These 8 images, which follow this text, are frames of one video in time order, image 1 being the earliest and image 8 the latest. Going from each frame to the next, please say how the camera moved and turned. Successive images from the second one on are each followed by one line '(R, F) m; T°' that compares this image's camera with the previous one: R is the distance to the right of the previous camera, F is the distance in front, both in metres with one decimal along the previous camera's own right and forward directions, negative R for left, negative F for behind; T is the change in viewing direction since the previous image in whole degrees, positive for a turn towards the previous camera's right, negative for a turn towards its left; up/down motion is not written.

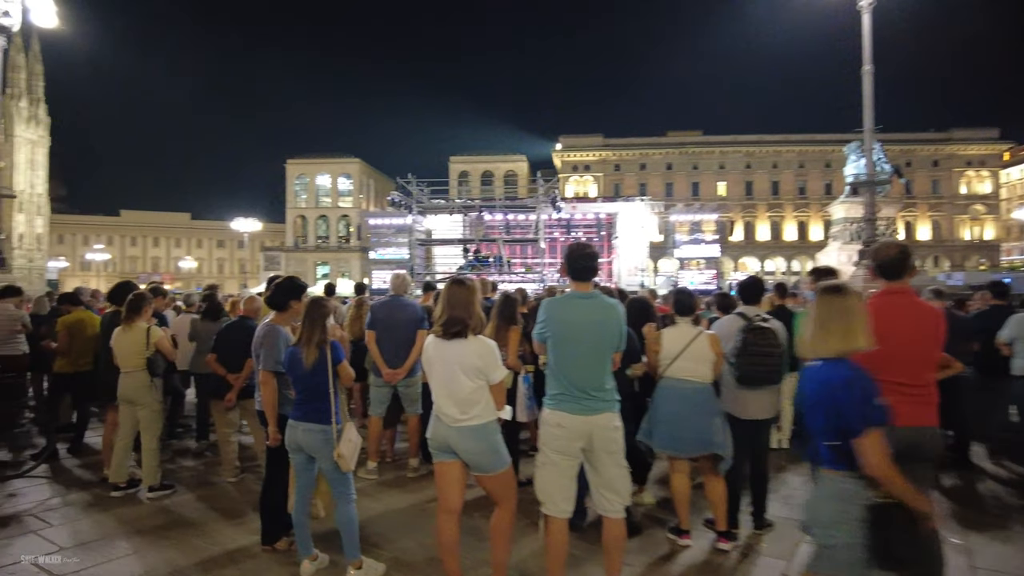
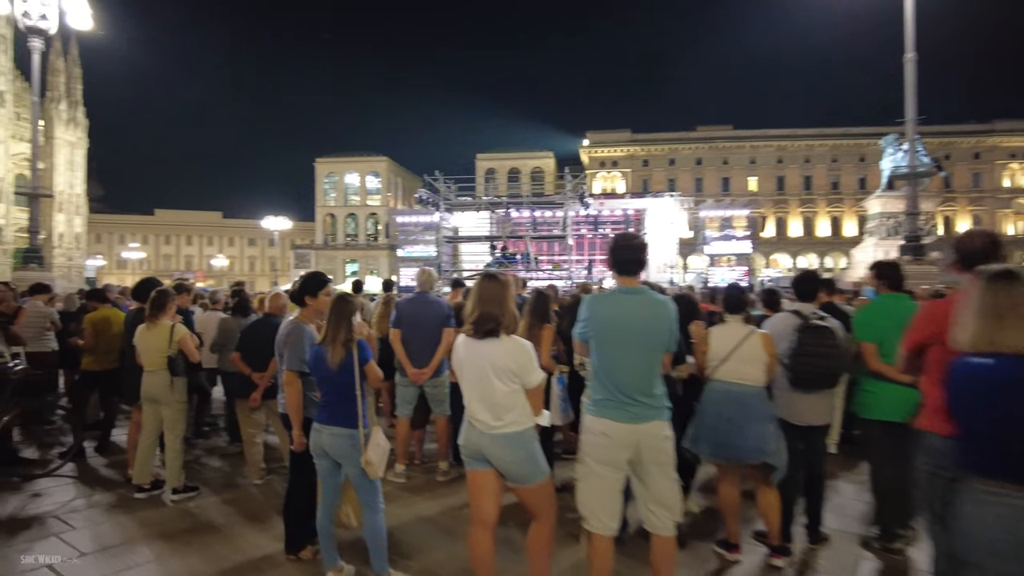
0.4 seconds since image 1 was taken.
(-0.1, +0.3) m; -3°
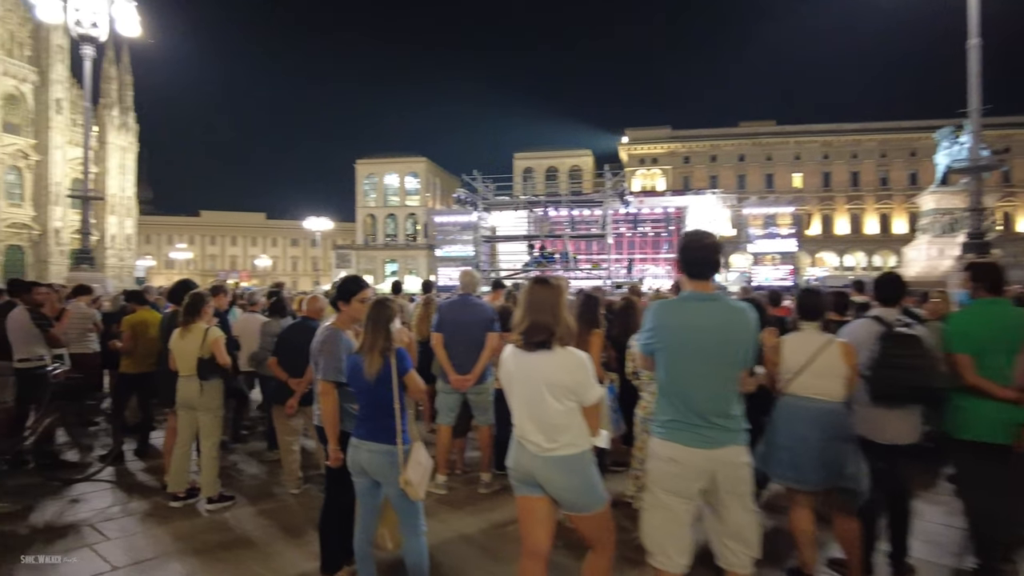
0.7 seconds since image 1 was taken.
(-0.1, +0.4) m; -4°
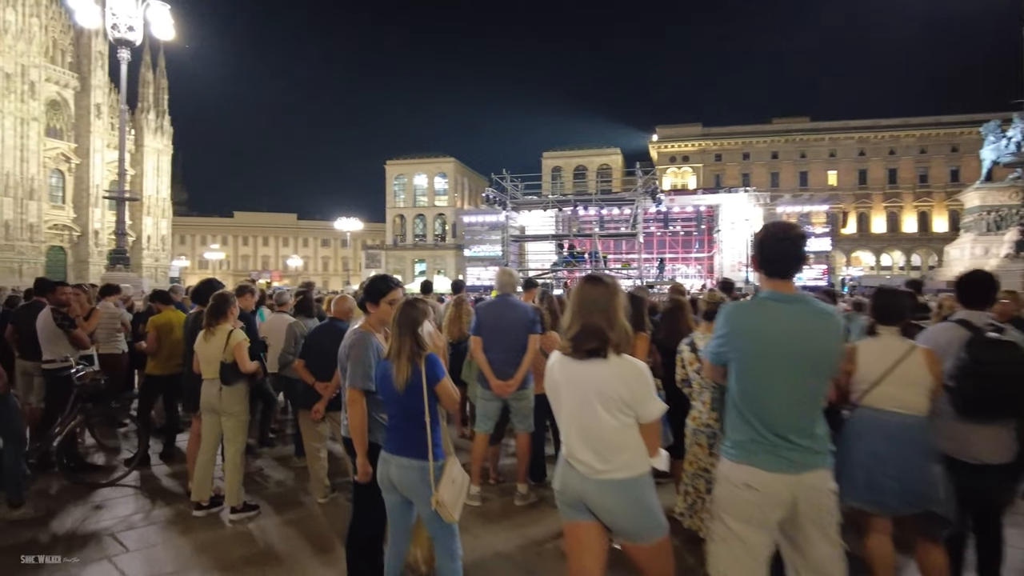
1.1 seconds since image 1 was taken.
(-0.1, +0.4) m; -3°
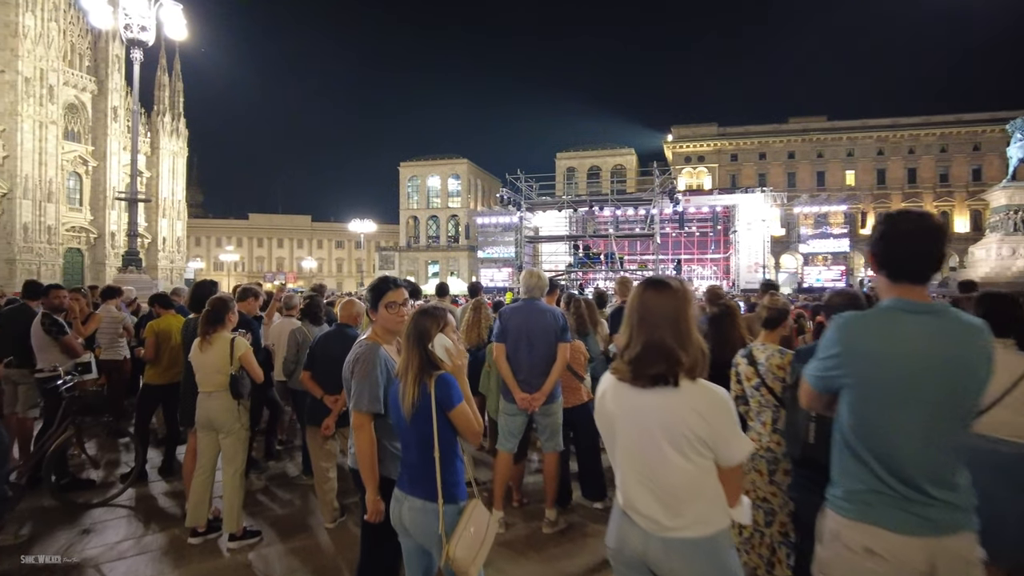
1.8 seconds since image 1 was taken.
(-0.1, +0.5) m; -1°
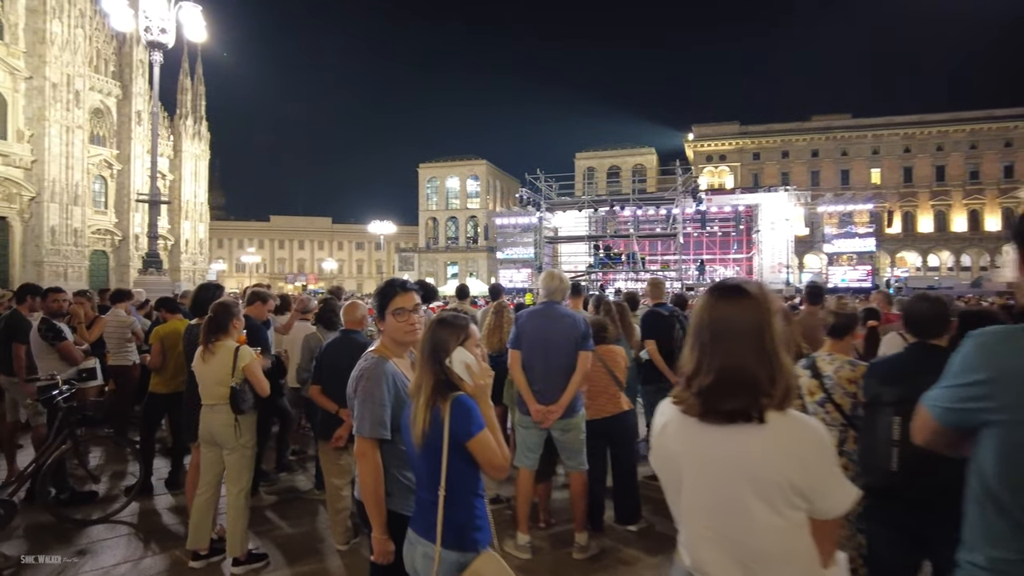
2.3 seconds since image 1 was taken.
(-0.1, +0.4) m; -2°
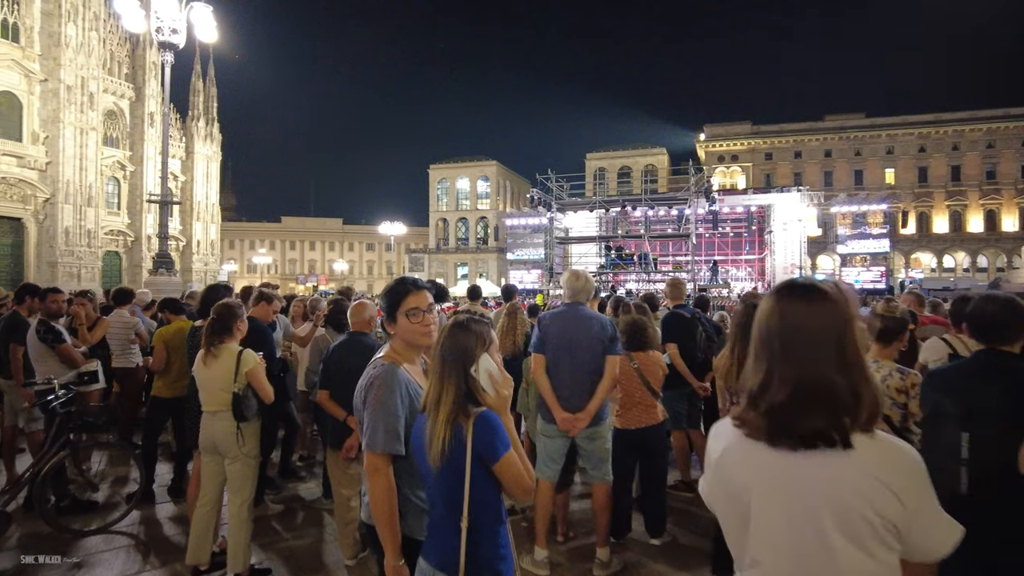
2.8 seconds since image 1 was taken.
(-0.1, +0.3) m; -1°
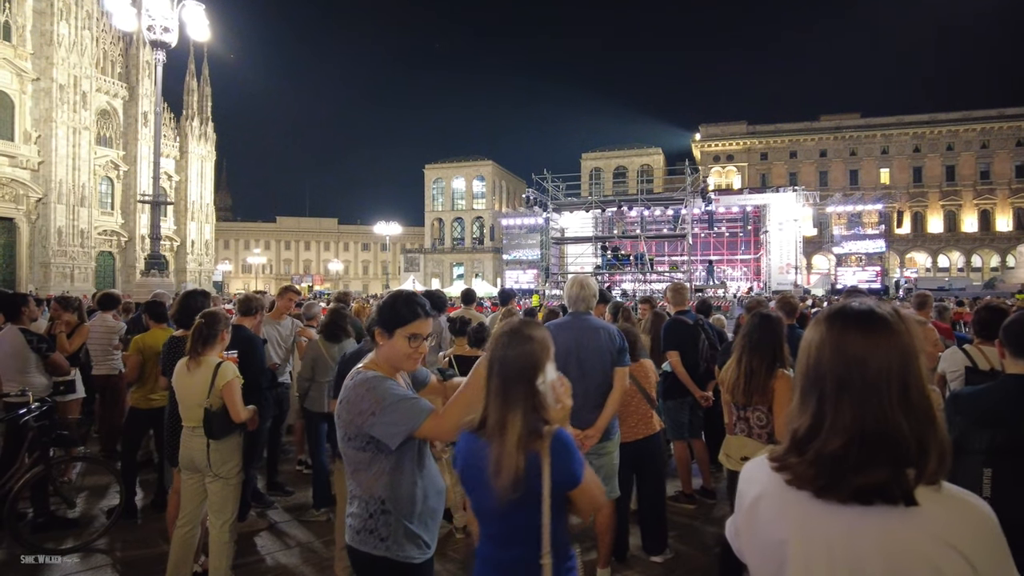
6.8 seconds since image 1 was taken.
(0.0, +0.2) m; 0°
